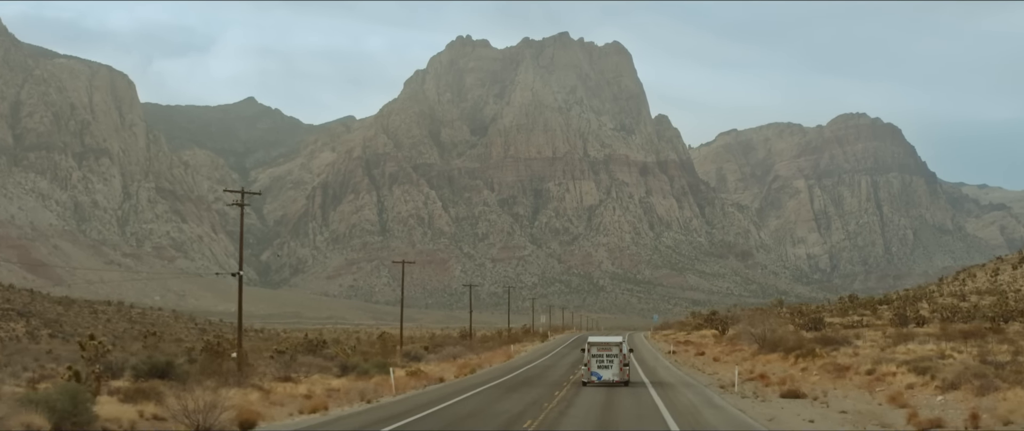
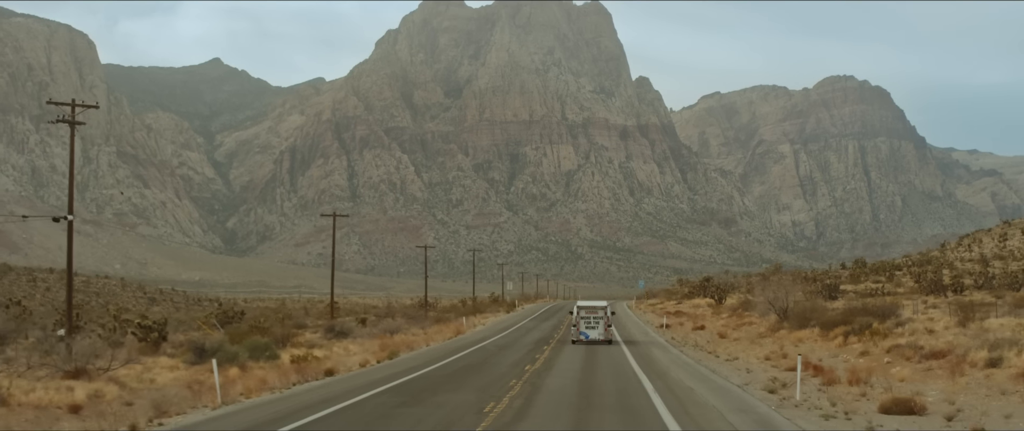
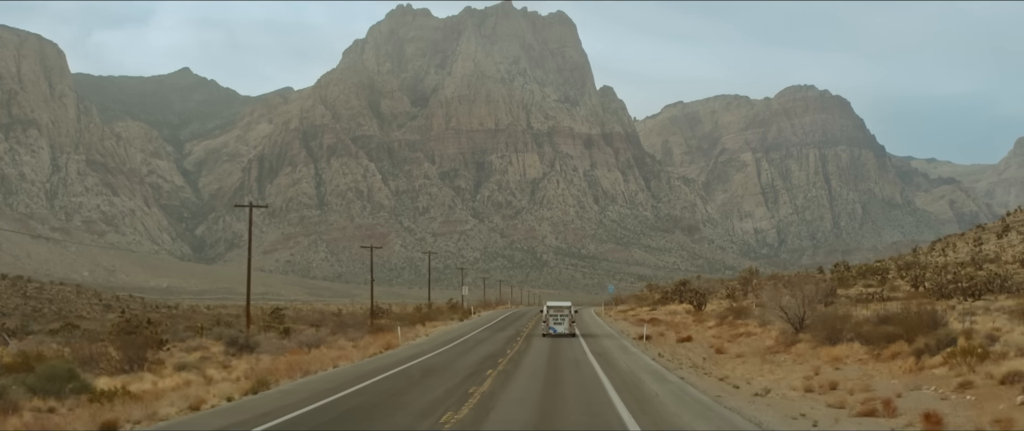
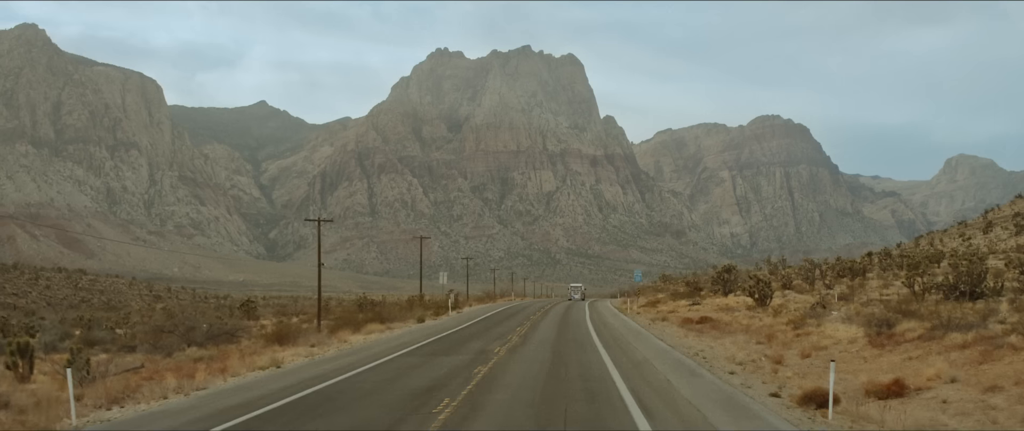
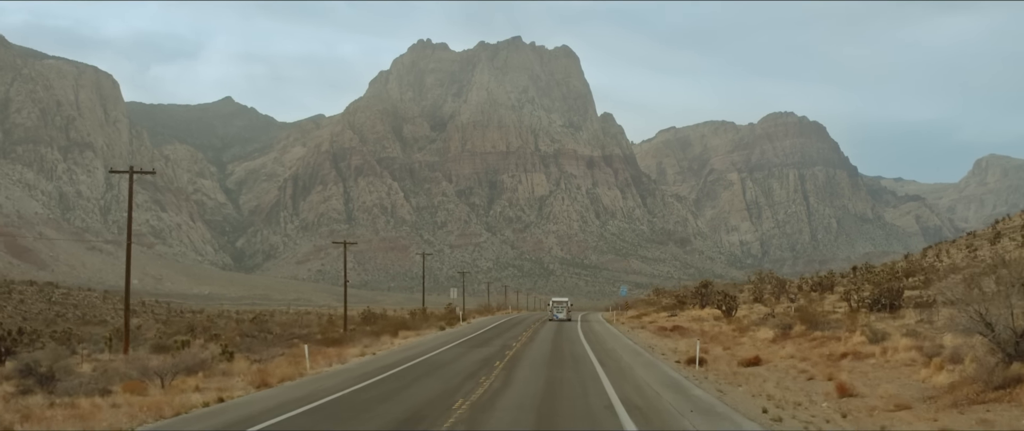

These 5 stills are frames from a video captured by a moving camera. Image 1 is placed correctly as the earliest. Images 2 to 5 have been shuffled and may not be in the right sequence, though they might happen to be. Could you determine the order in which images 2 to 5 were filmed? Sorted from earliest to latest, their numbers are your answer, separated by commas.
2, 3, 5, 4
